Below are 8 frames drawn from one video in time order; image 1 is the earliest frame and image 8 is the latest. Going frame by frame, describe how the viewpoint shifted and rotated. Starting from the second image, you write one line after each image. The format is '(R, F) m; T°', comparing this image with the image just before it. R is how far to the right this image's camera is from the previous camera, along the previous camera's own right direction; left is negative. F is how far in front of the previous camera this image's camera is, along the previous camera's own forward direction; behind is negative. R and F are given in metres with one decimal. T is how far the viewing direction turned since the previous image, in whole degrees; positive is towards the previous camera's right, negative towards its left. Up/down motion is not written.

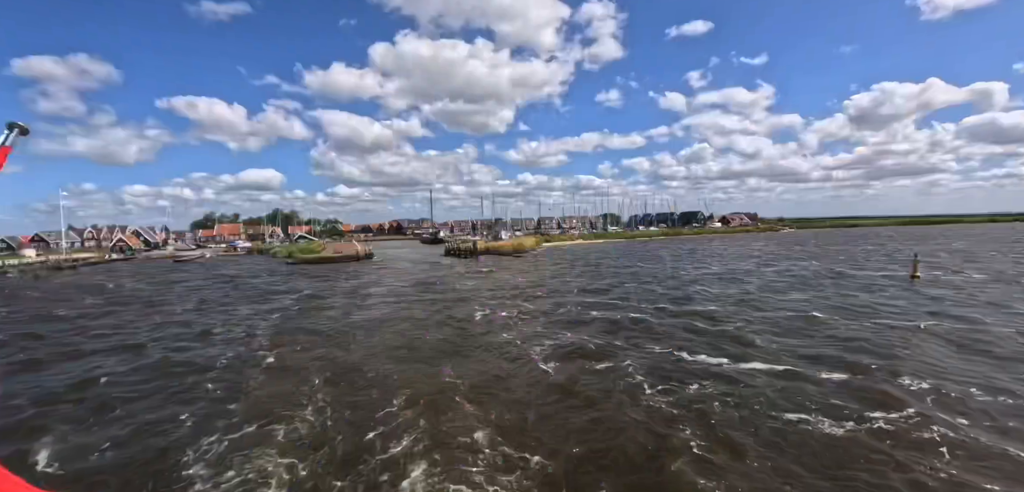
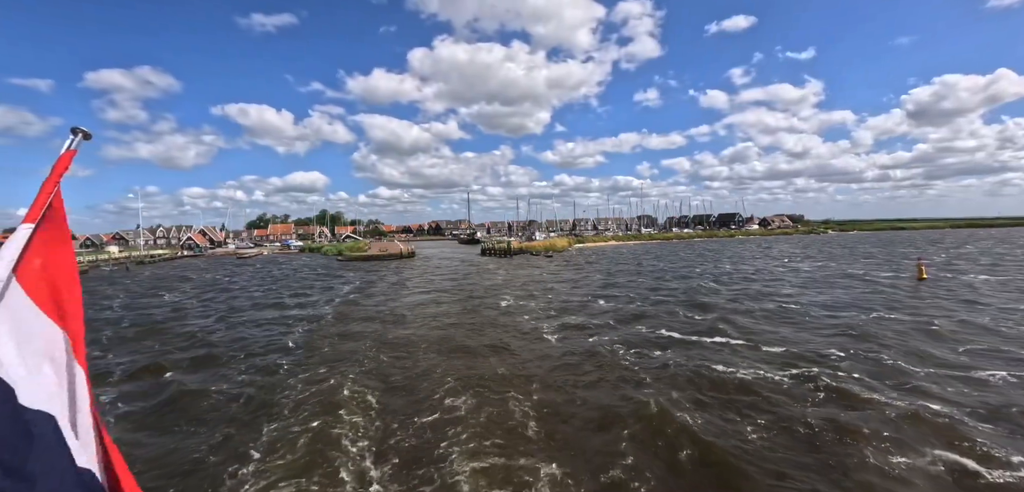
(+0.6, -2.3) m; -5°
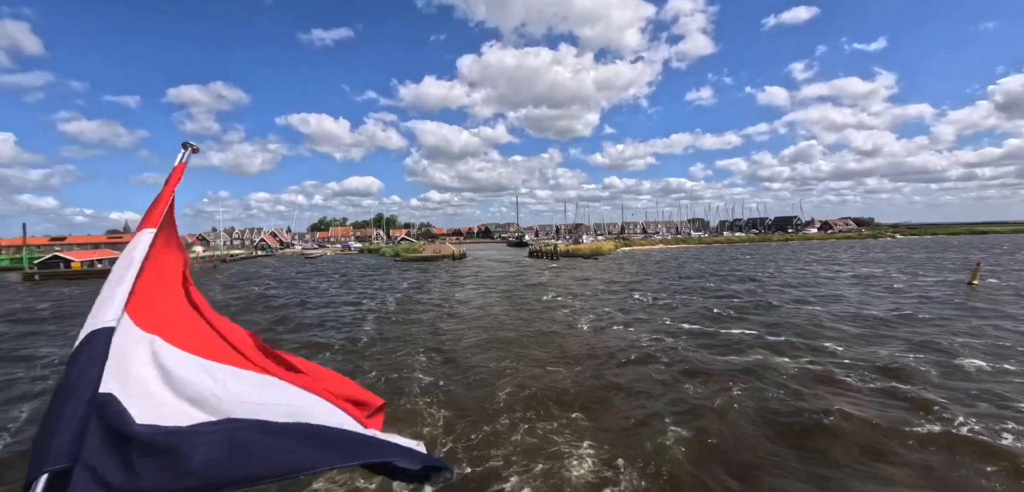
(+0.2, -1.7) m; -6°
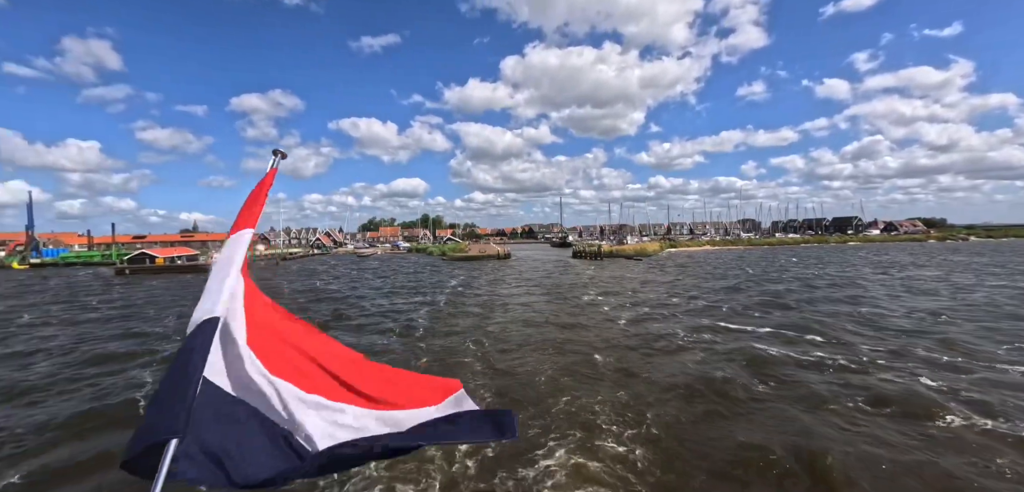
(0.0, -0.9) m; -5°
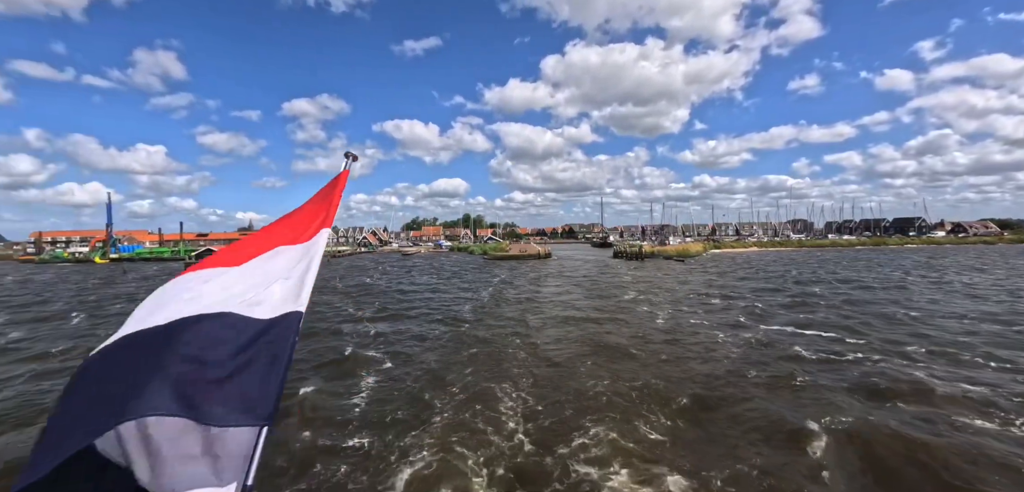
(-0.1, -0.8) m; -5°
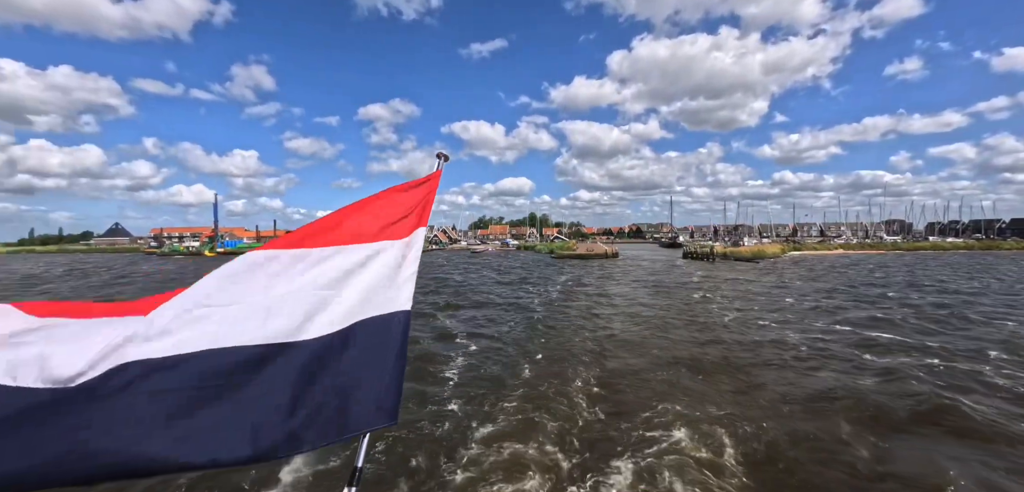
(-0.3, -1.6) m; -8°
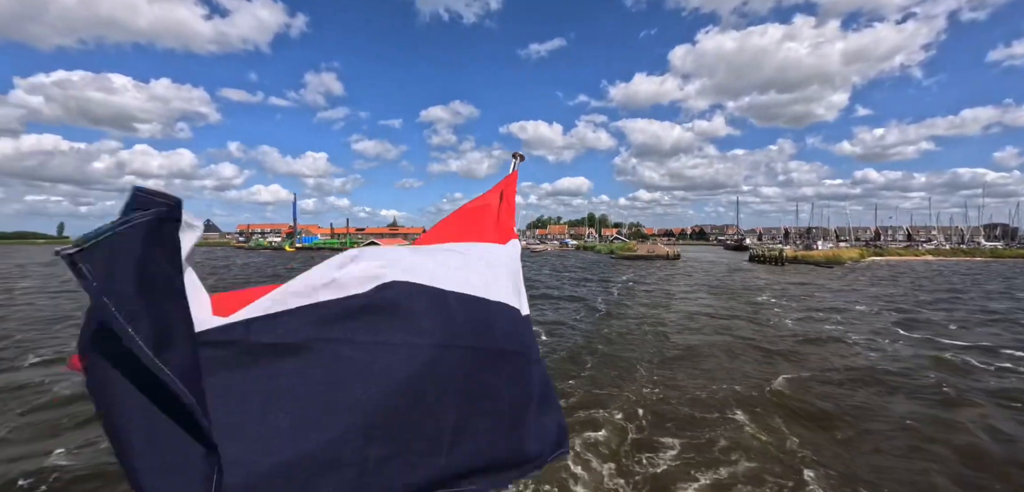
(-0.6, -2.3) m; -7°
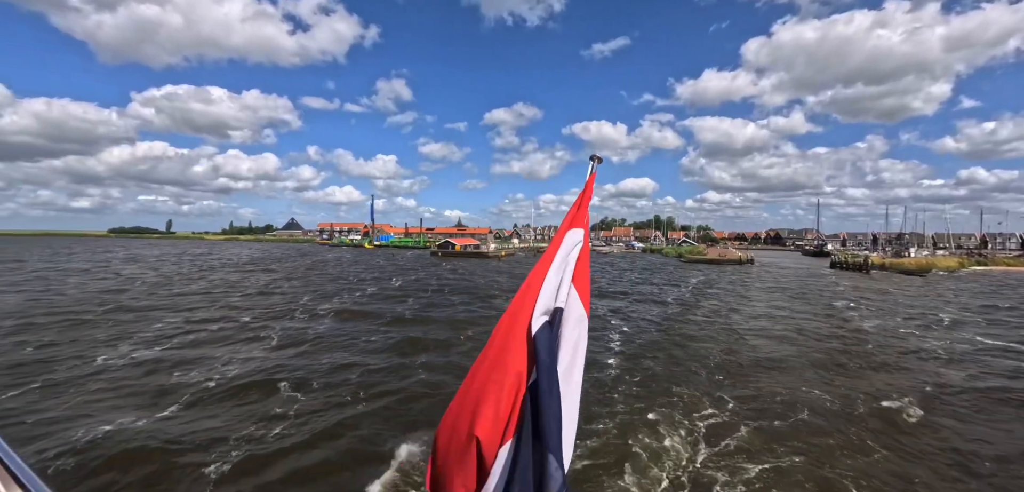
(-1.2, -4.1) m; -8°
